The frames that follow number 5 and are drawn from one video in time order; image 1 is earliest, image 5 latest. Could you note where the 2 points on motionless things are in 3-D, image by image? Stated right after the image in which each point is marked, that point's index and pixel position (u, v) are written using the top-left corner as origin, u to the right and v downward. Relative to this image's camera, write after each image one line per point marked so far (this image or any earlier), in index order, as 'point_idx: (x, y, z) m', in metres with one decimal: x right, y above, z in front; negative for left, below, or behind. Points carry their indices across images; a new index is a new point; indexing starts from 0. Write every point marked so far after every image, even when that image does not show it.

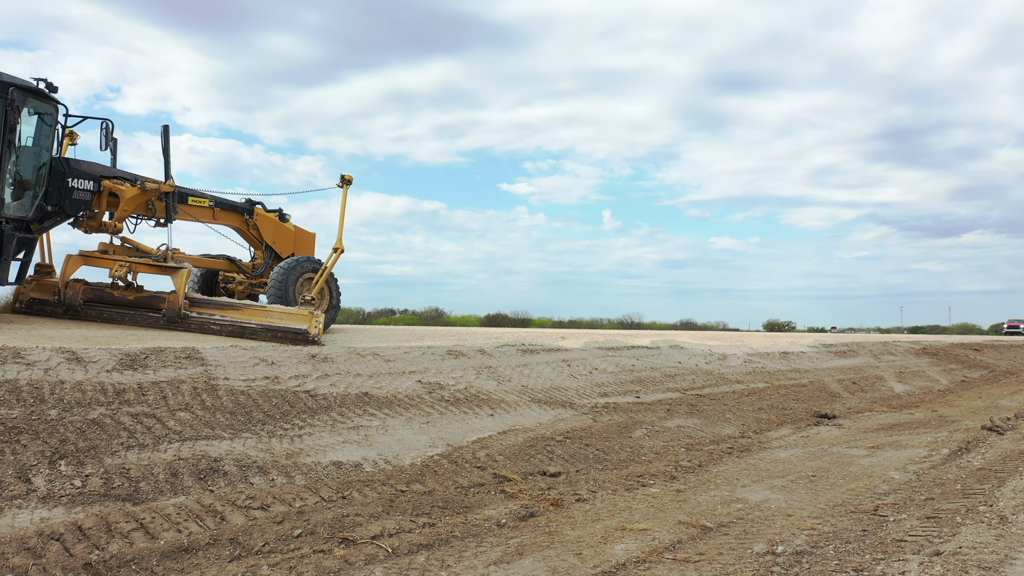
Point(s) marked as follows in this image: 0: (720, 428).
0: (+2.0, -1.3, +7.9) m
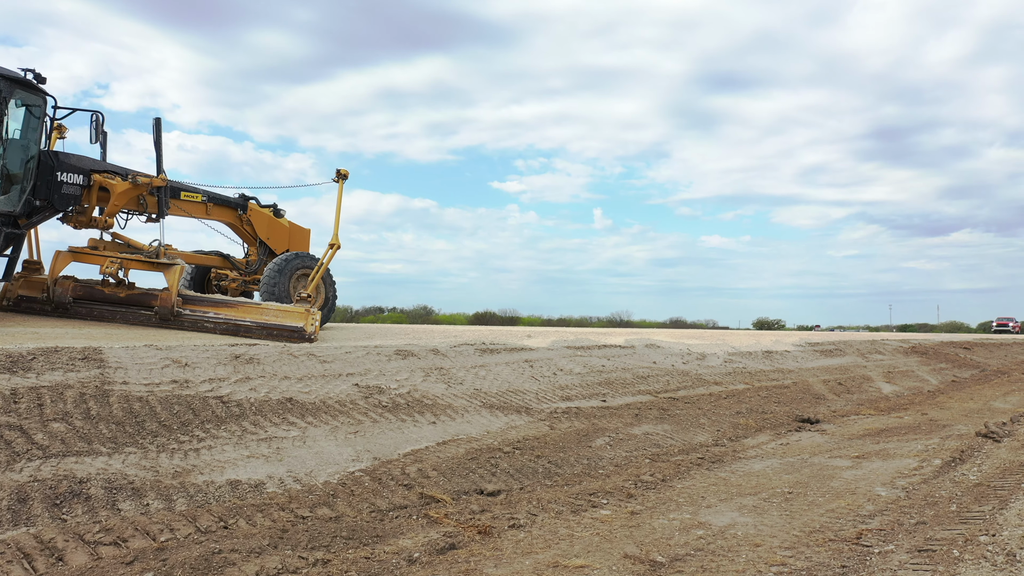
0: (+1.6, -1.3, +7.2) m
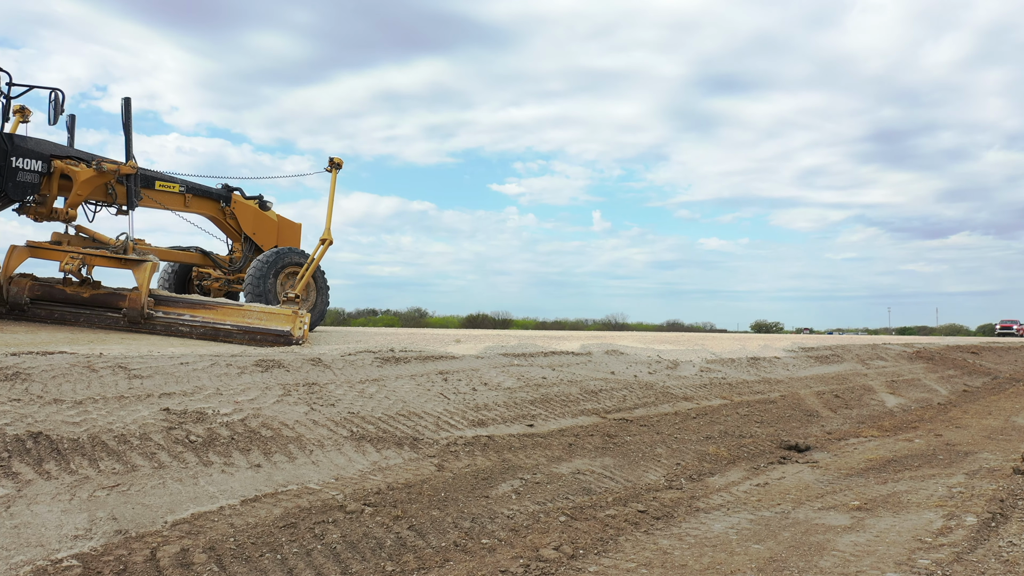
0: (+0.8, -1.2, +5.5) m
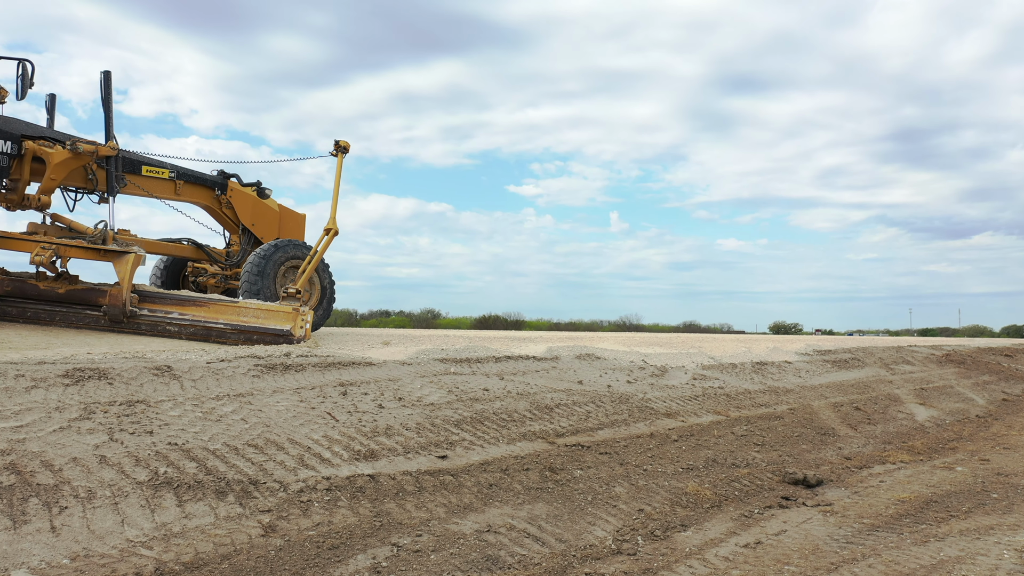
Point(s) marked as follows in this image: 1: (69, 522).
0: (+0.3, -1.1, +3.9) m
1: (-1.6, -0.8, +3.0) m
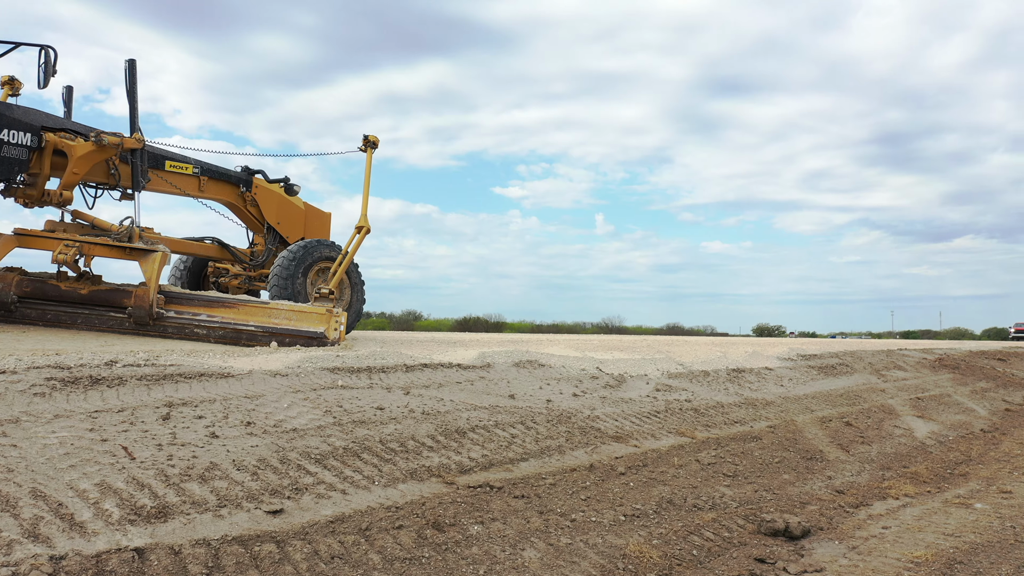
0: (-0.2, -1.1, +2.6) m
1: (-2.1, -0.8, +1.7) m
